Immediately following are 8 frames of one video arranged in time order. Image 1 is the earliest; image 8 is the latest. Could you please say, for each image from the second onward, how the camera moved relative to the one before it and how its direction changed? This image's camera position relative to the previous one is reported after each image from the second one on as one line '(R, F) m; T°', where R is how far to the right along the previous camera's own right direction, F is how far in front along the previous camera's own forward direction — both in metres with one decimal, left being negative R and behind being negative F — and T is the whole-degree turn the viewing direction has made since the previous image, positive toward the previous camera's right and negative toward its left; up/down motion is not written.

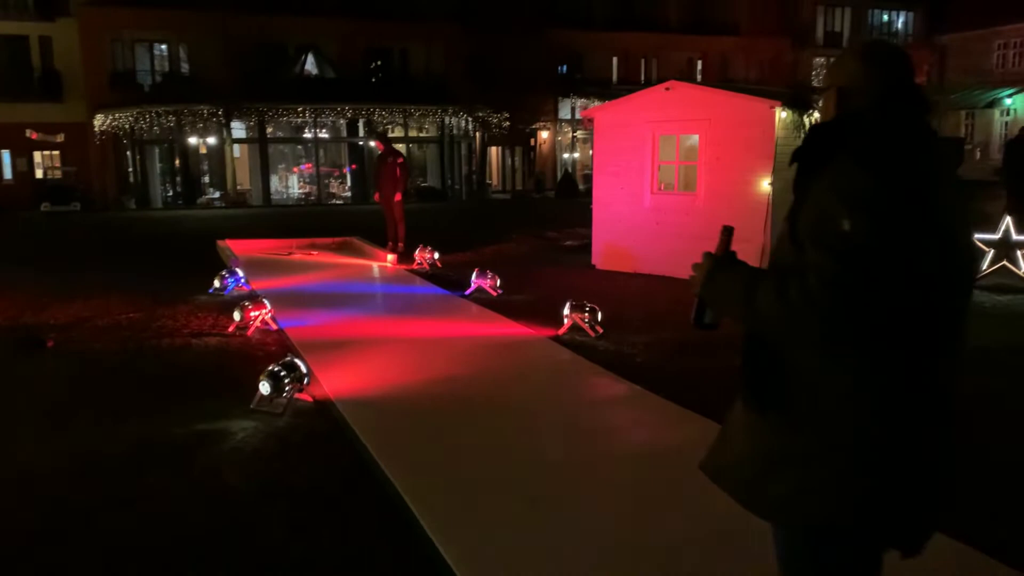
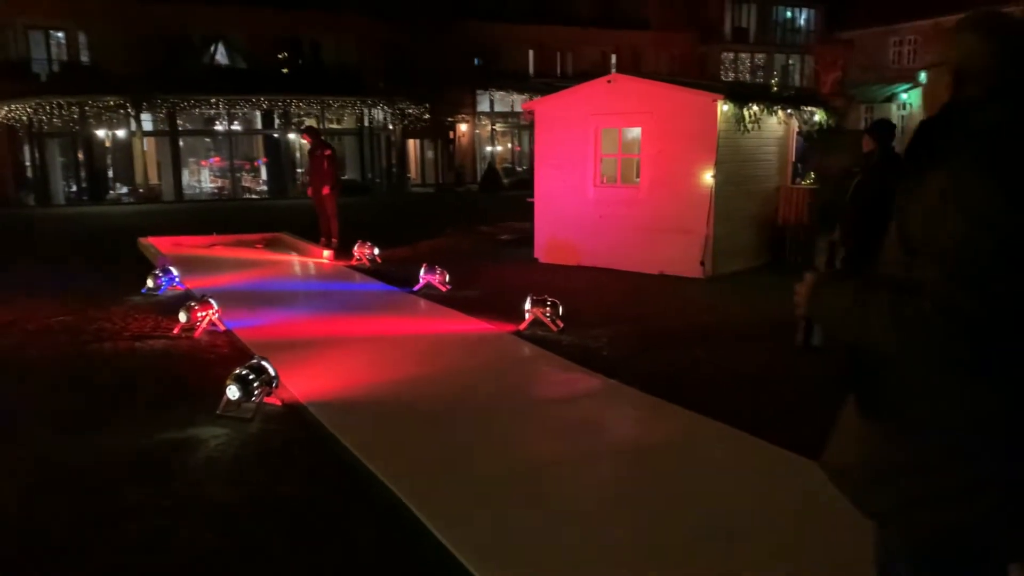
(-0.4, +0.1) m; +6°
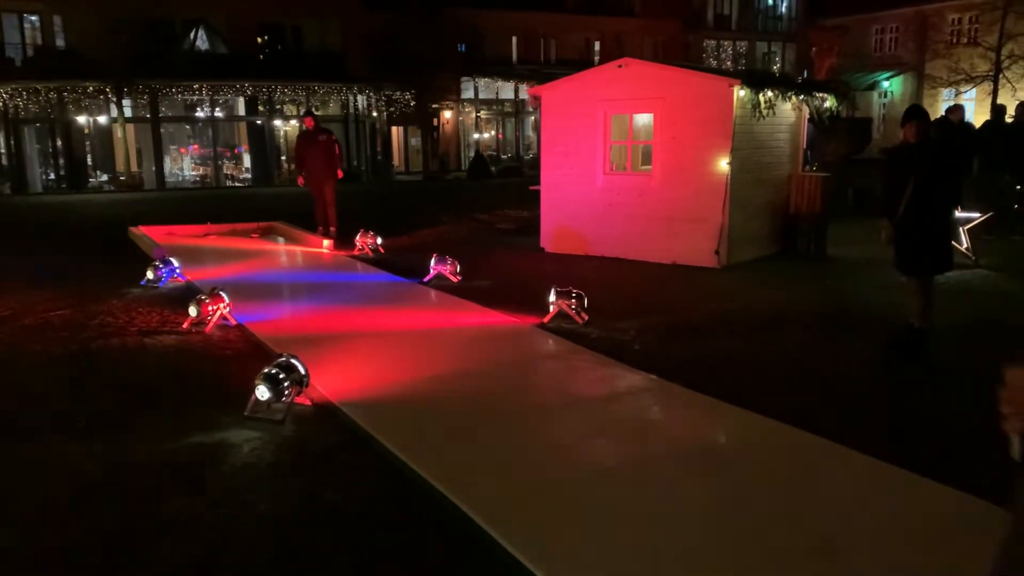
(-0.4, +0.2) m; +1°
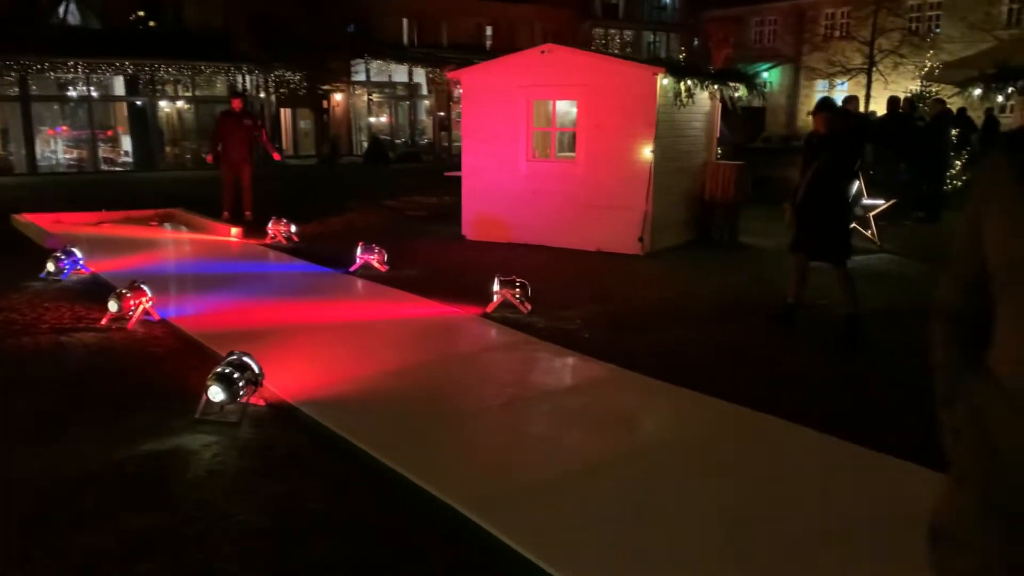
(-0.4, +0.1) m; +7°
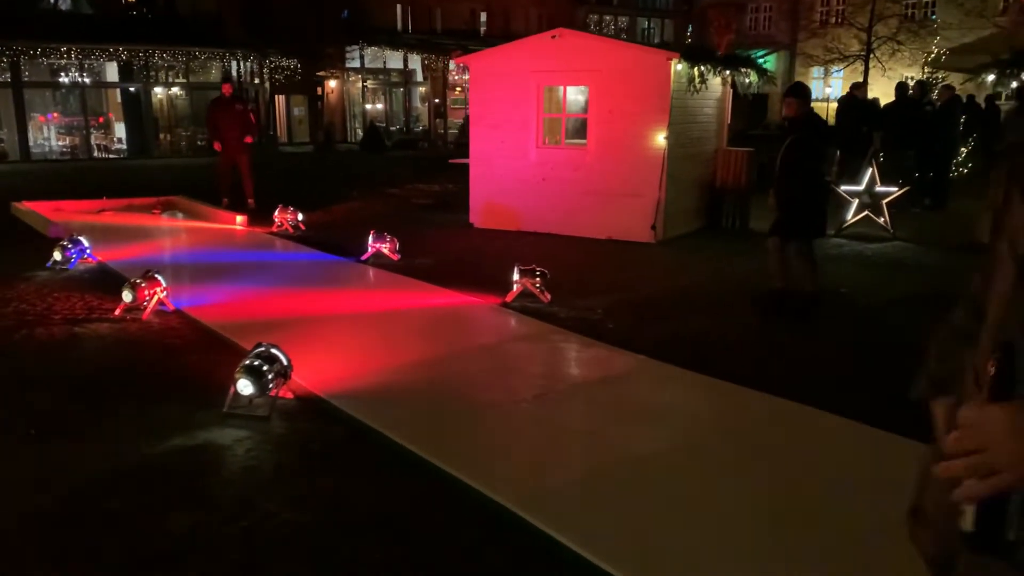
(-0.2, +0.1) m; +1°
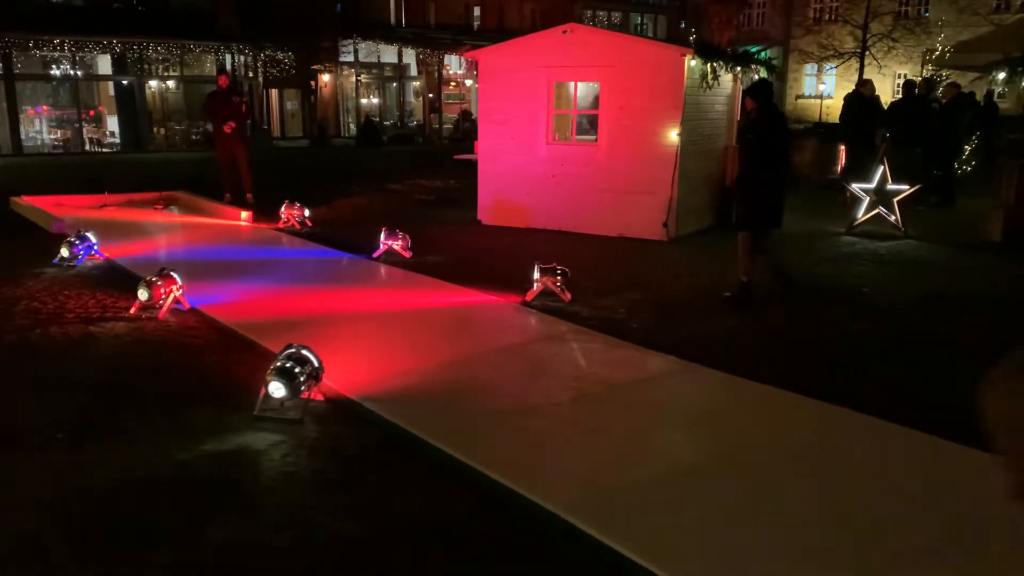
(-0.2, +0.1) m; +1°
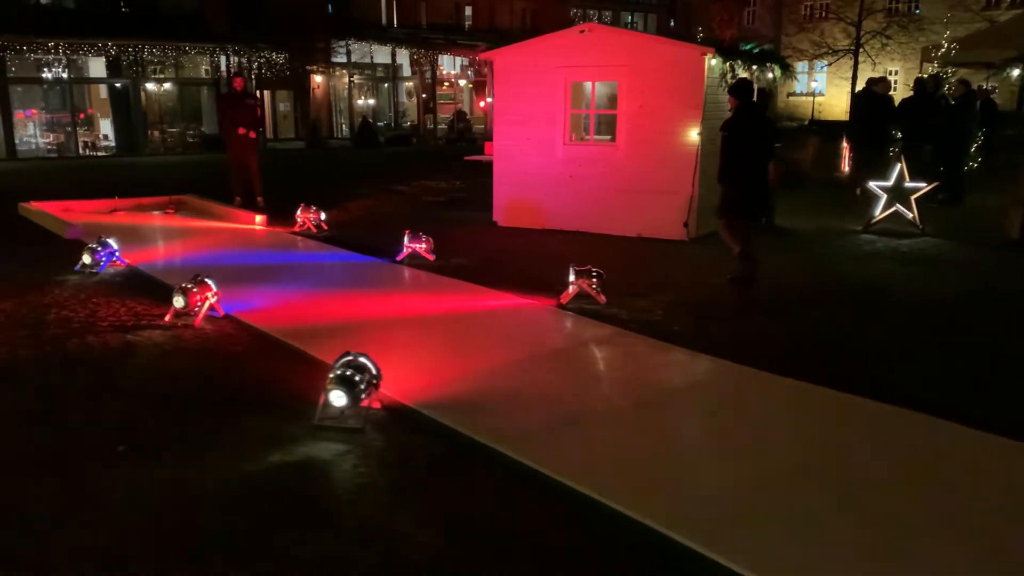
(-0.4, +0.1) m; +1°
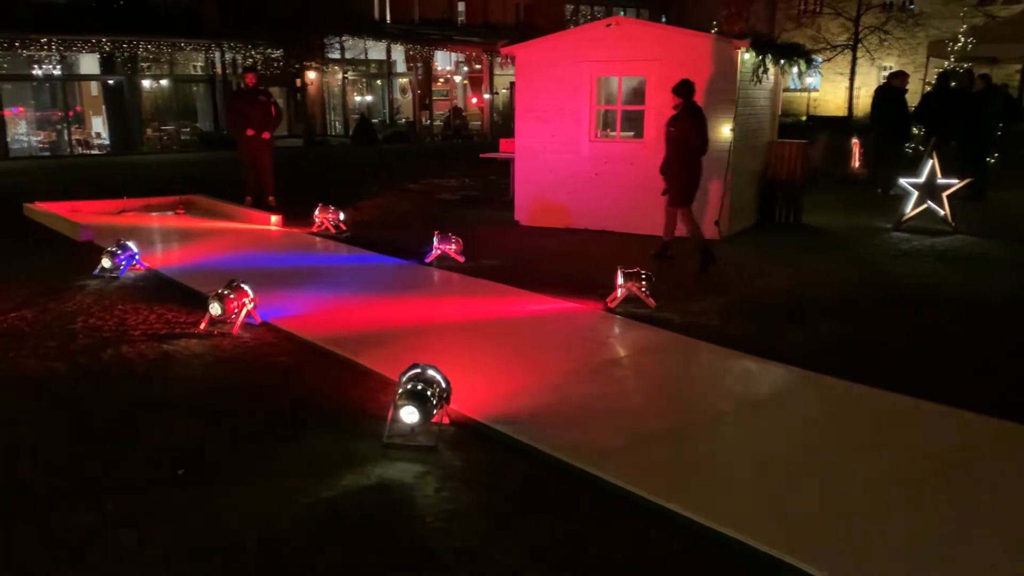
(-0.4, +0.3) m; +1°
